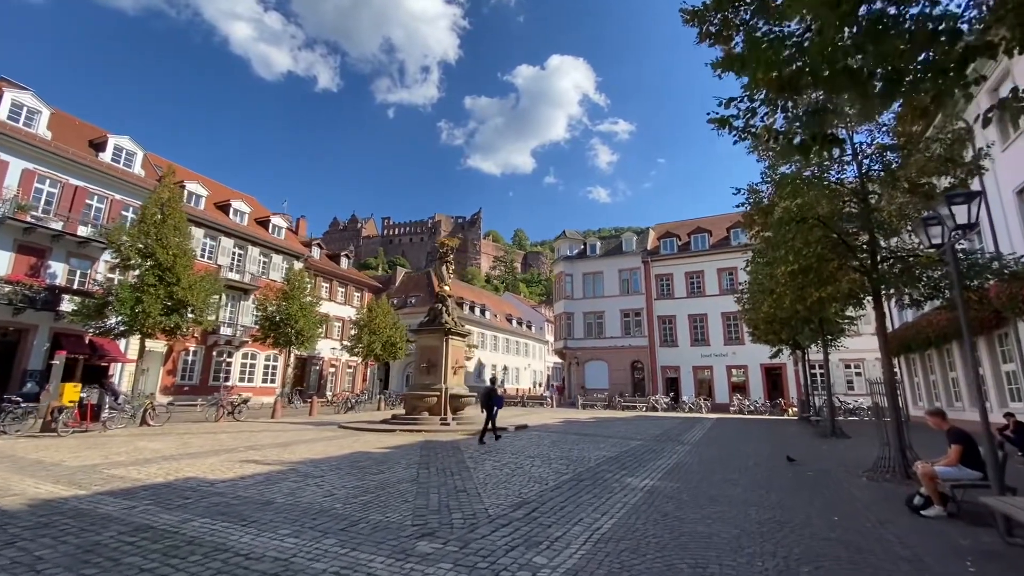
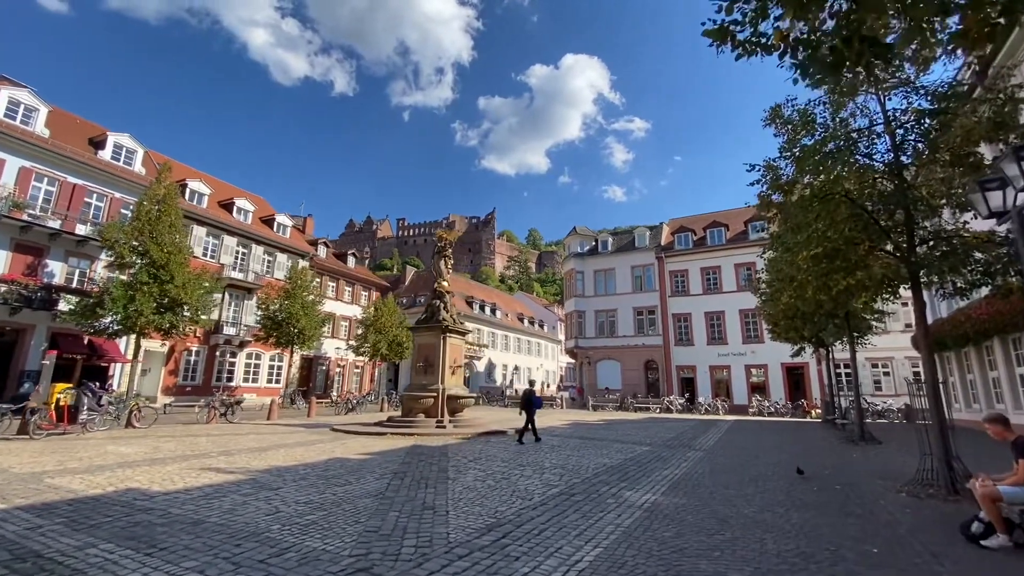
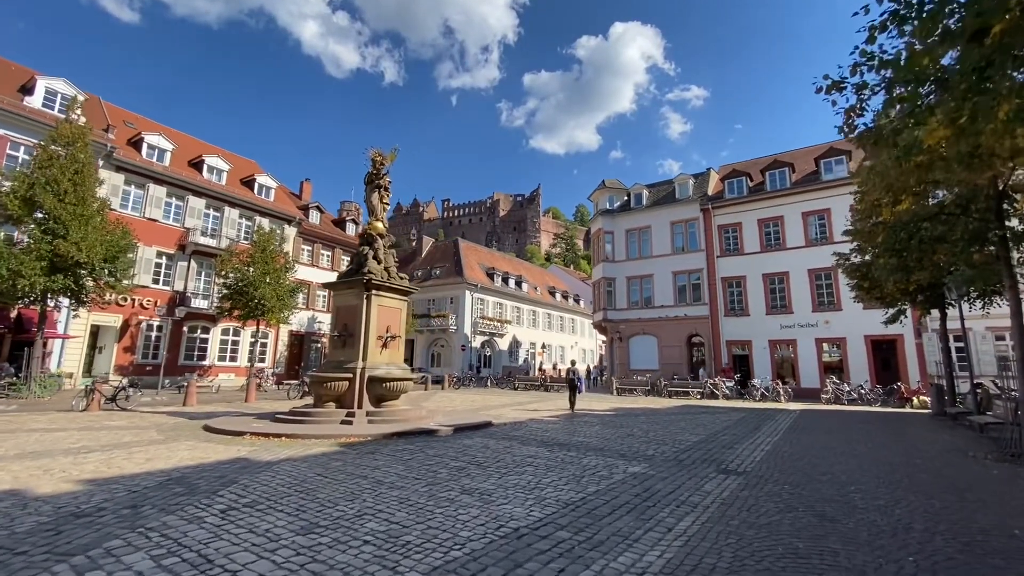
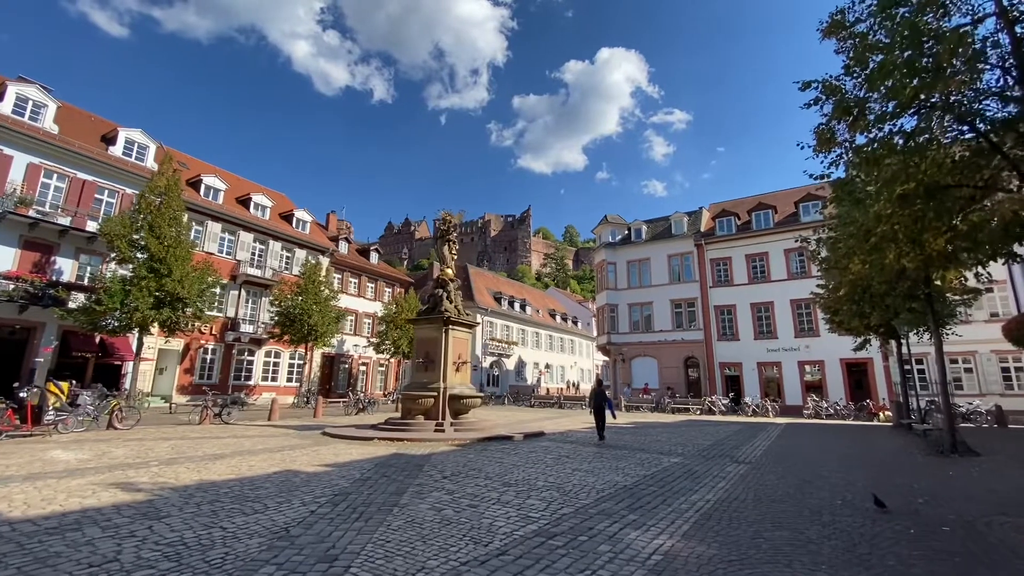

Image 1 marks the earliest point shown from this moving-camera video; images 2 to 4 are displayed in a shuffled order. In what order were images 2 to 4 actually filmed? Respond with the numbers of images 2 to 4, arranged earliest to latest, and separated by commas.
2, 4, 3
